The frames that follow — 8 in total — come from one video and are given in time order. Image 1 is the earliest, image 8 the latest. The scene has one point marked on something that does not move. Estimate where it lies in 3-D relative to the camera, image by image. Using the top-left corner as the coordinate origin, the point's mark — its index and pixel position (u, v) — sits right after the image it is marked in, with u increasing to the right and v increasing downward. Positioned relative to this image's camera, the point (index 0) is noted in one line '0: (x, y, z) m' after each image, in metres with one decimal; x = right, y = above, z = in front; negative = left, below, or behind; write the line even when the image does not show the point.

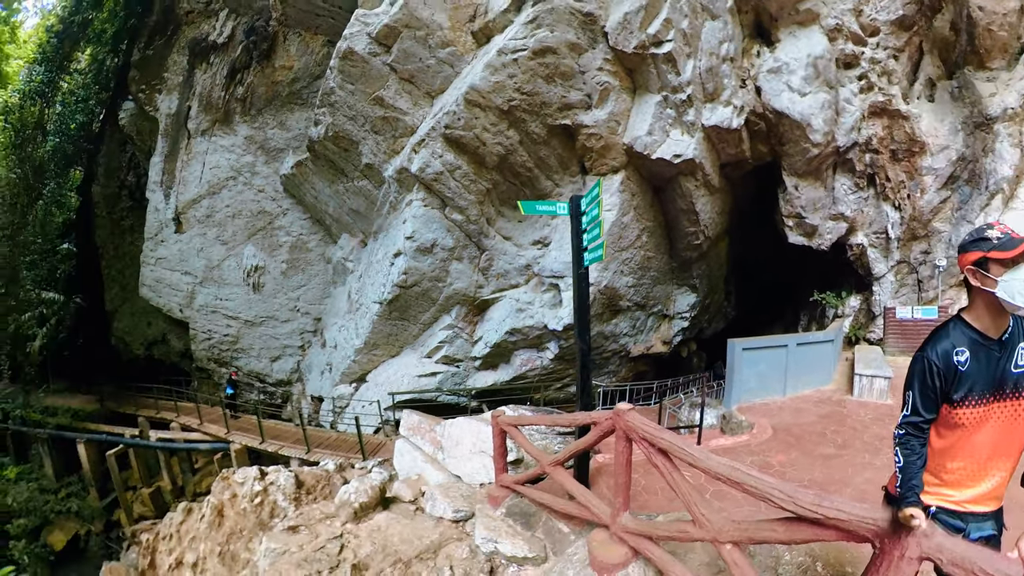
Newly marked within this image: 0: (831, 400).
0: (+3.2, -1.1, +6.1) m
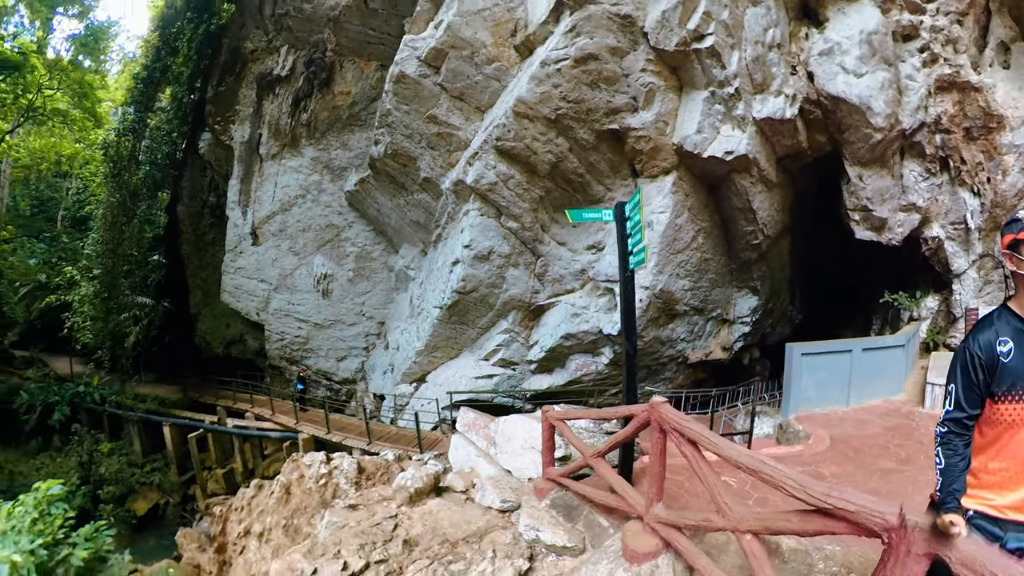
0: (+3.6, -1.1, +5.5) m
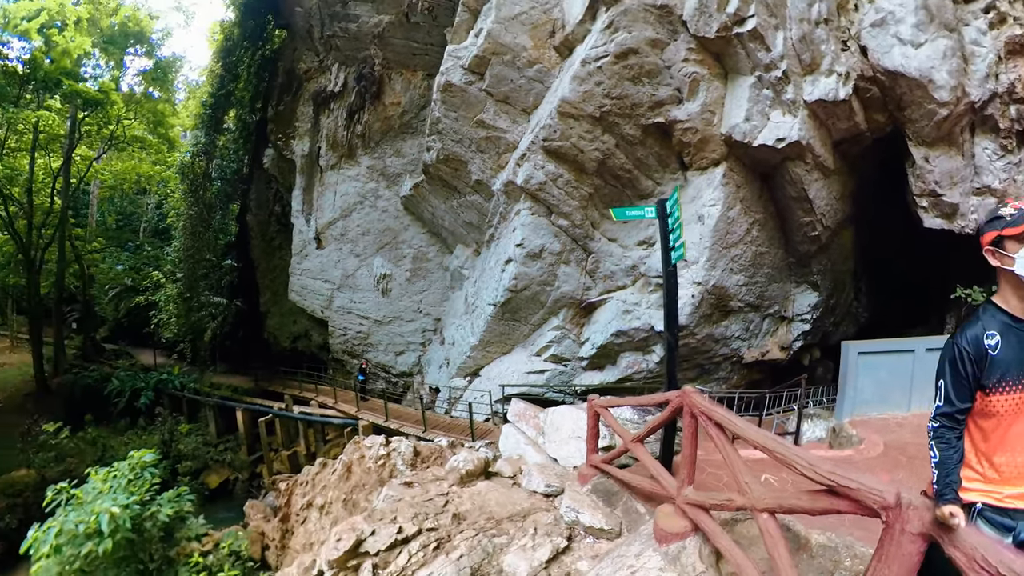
0: (+3.9, -1.1, +5.0) m
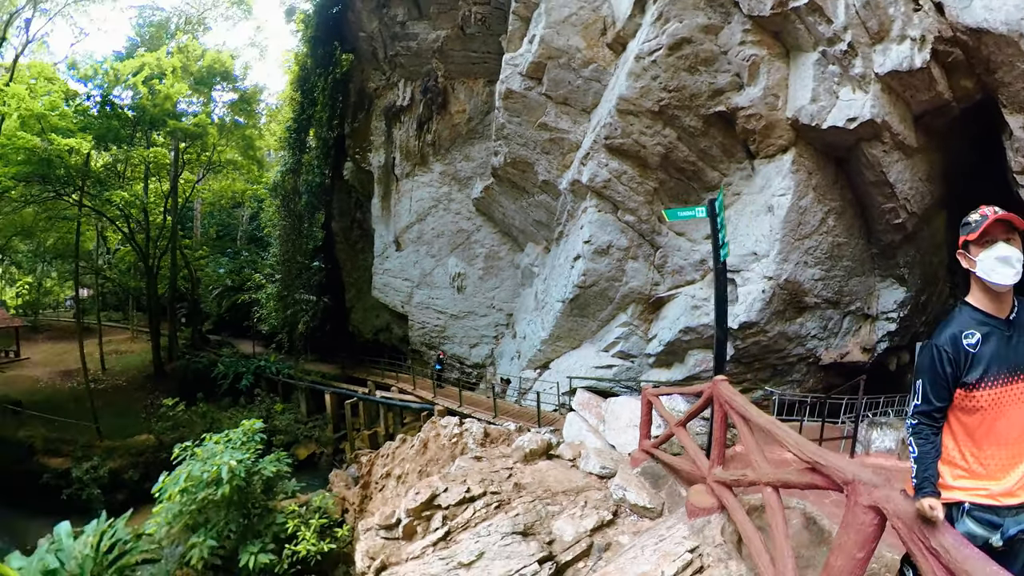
0: (+4.1, -1.0, +4.2) m
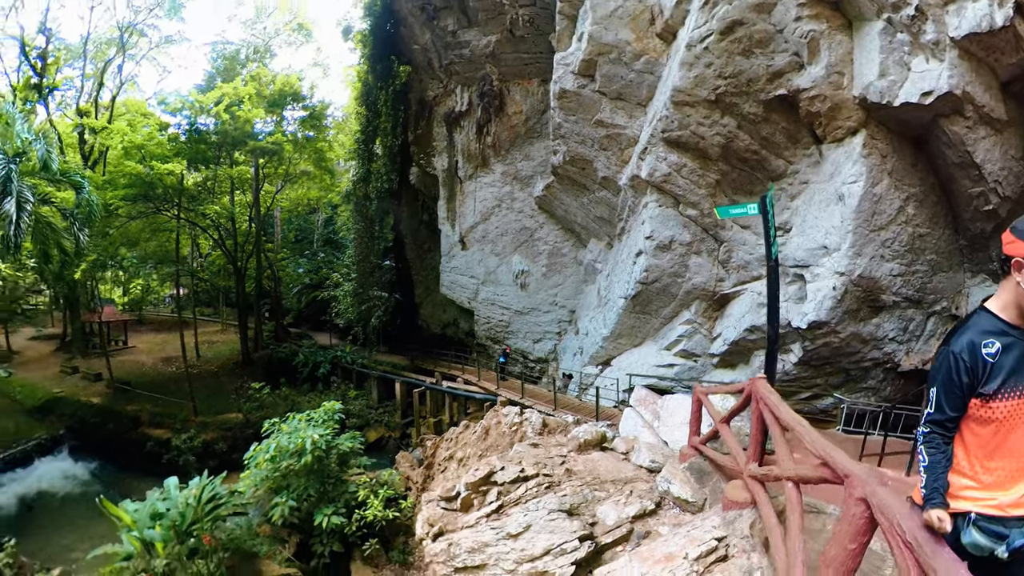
0: (+4.0, -1.0, +3.3) m
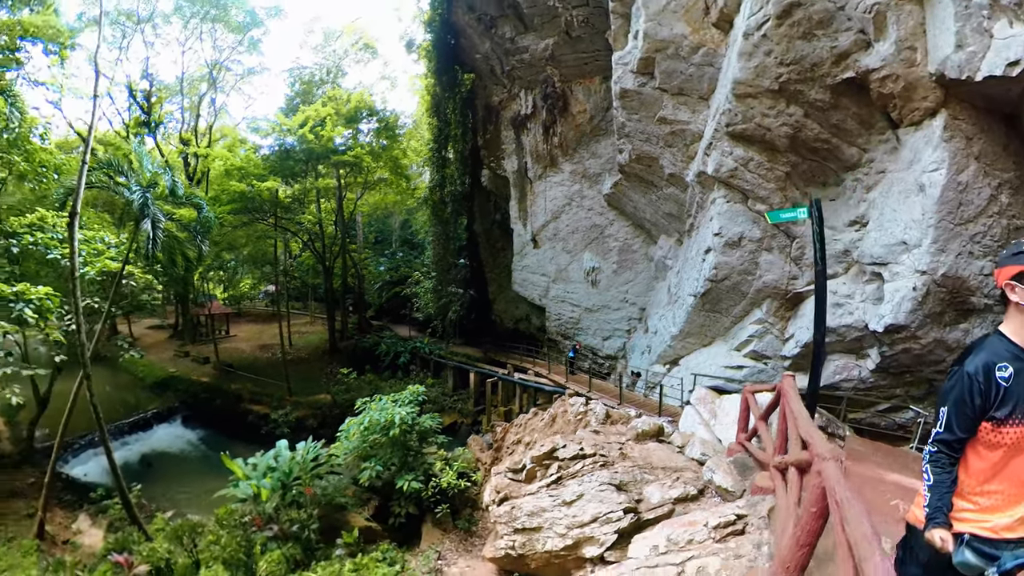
0: (+3.8, -1.1, +2.6) m
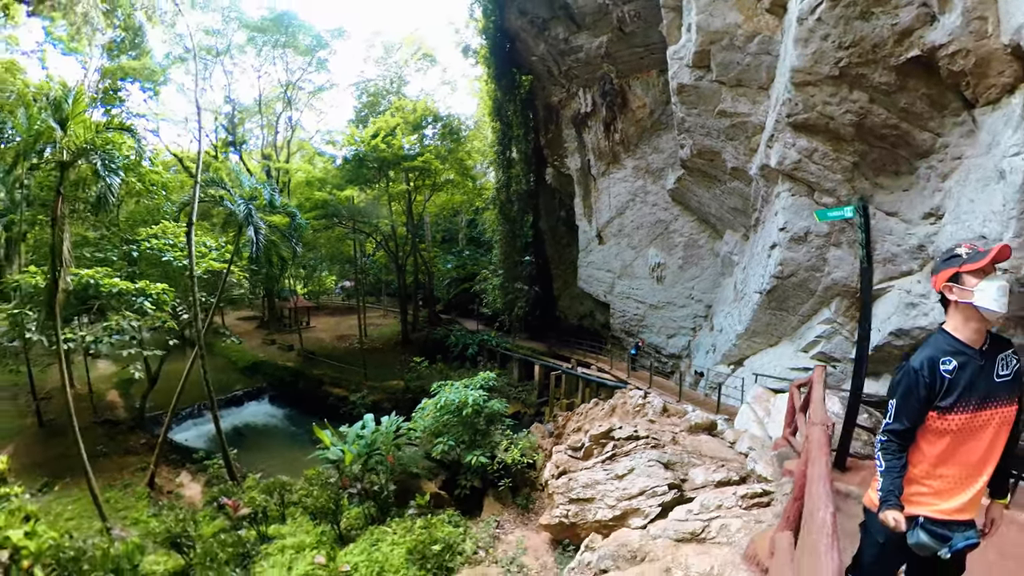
0: (+3.5, -1.1, +2.0) m
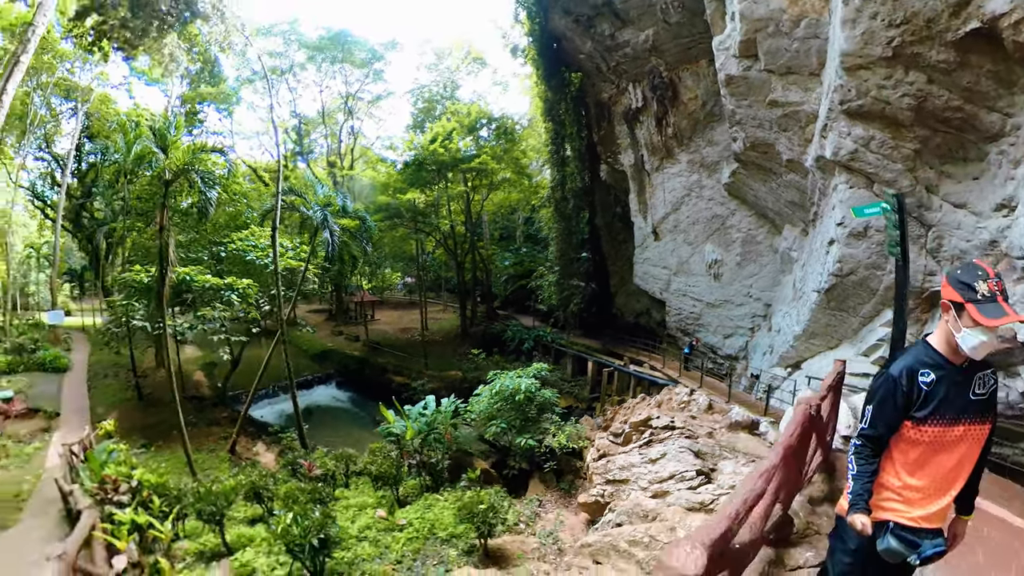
0: (+3.1, -1.1, +1.5) m
